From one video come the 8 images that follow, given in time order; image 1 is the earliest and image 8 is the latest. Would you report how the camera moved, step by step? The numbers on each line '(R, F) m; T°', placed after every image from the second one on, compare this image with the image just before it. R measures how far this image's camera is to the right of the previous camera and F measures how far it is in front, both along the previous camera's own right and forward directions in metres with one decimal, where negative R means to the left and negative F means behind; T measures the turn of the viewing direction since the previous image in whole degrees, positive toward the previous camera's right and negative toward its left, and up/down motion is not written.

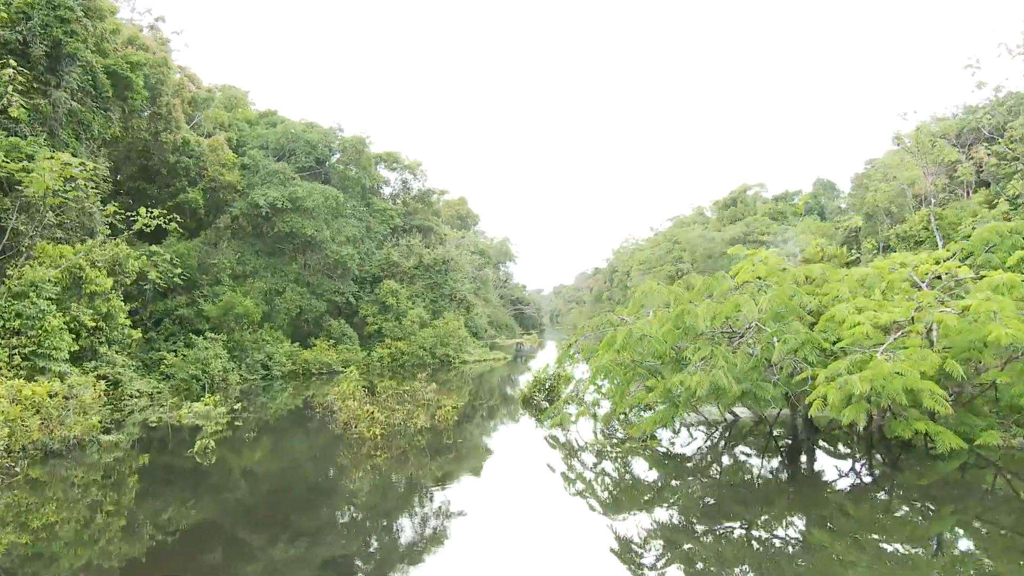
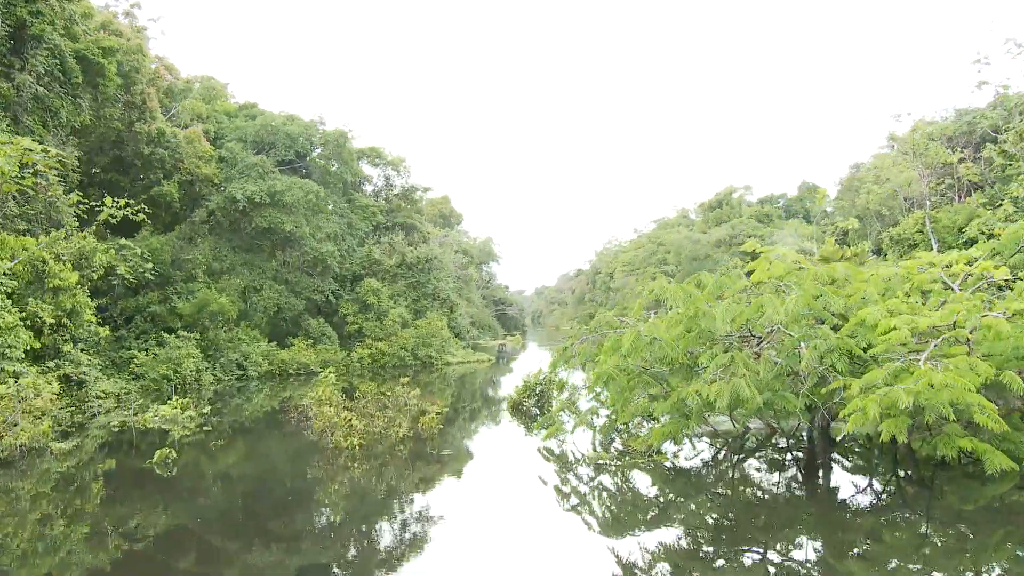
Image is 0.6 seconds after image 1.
(-0.1, +0.4) m; +2°
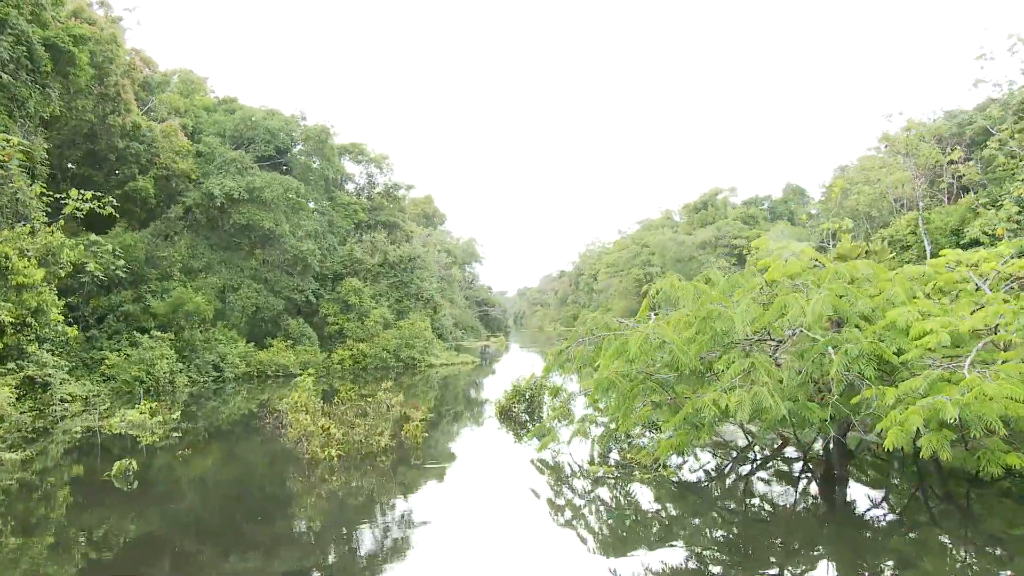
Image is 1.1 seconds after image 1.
(-0.1, +0.3) m; +2°
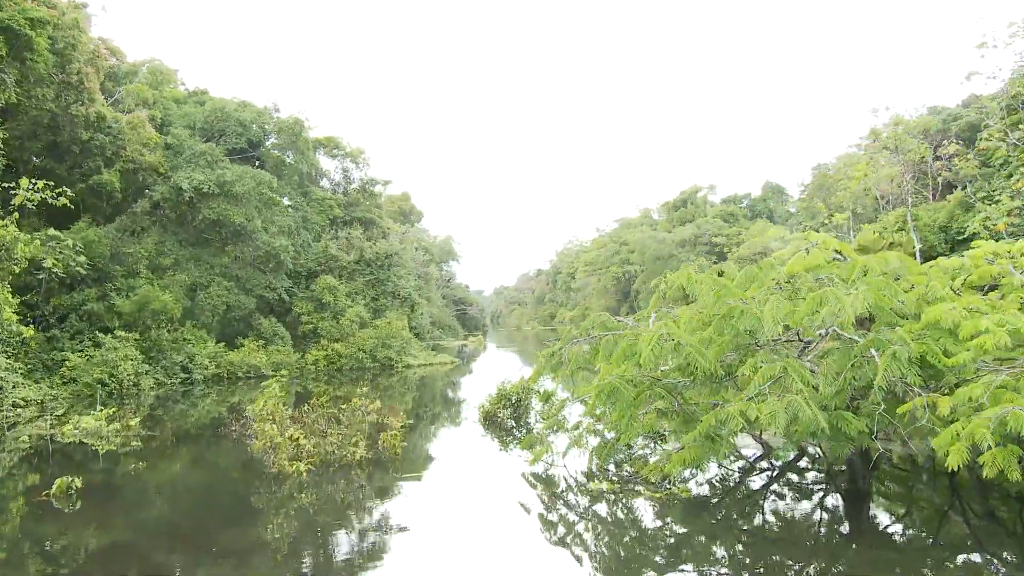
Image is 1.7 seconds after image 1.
(-0.1, +0.4) m; +2°
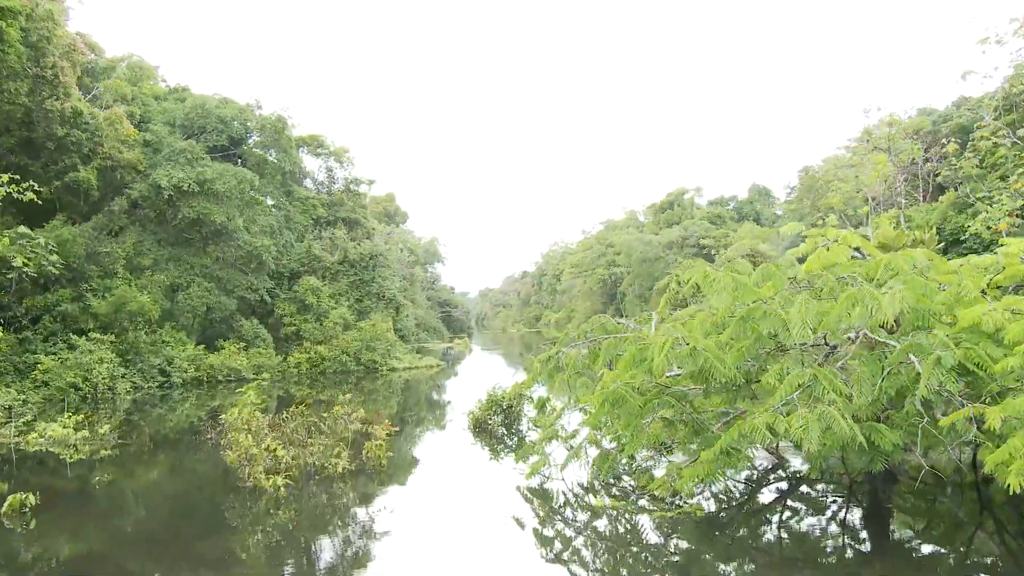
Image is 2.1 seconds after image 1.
(0.0, +0.3) m; +1°
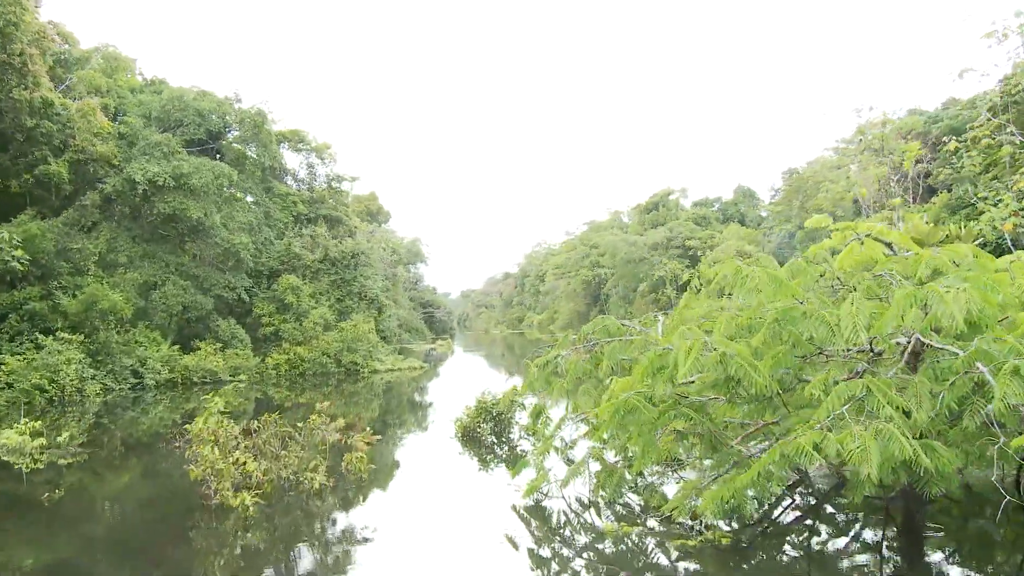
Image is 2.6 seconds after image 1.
(-0.1, +0.3) m; +2°
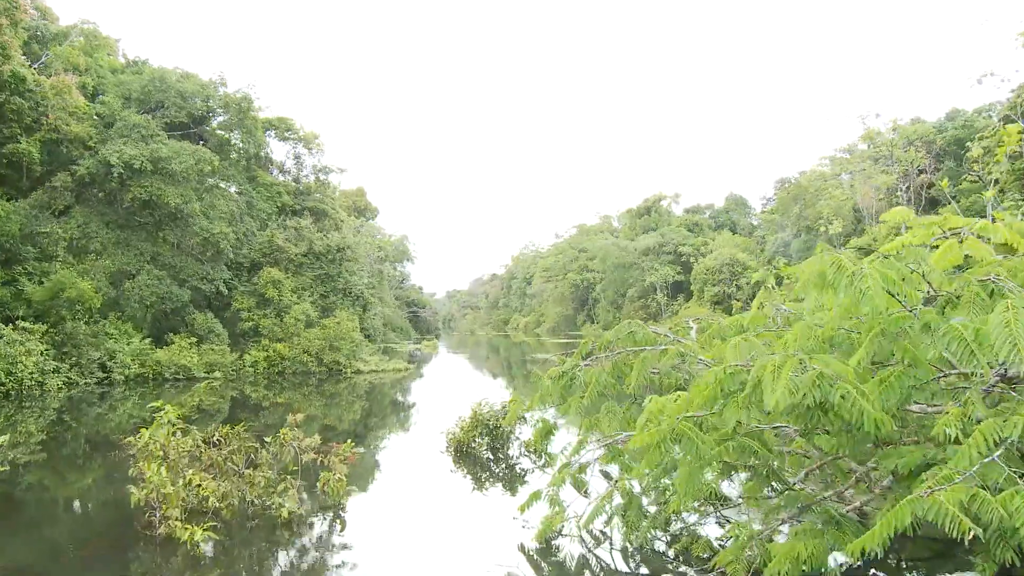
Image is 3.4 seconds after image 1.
(-0.1, +0.5) m; +1°
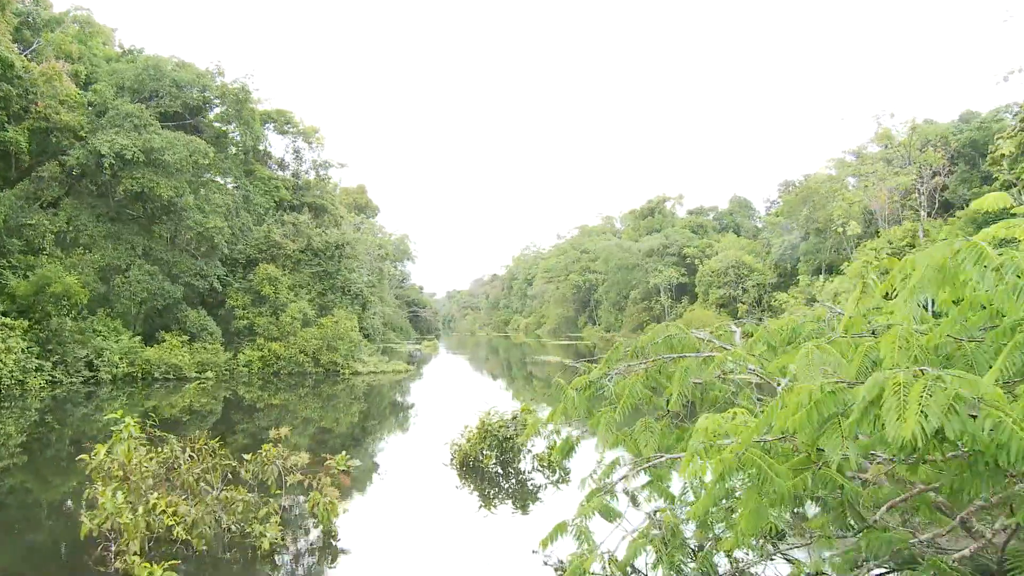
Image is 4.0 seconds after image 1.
(-0.1, +0.5) m; 0°
